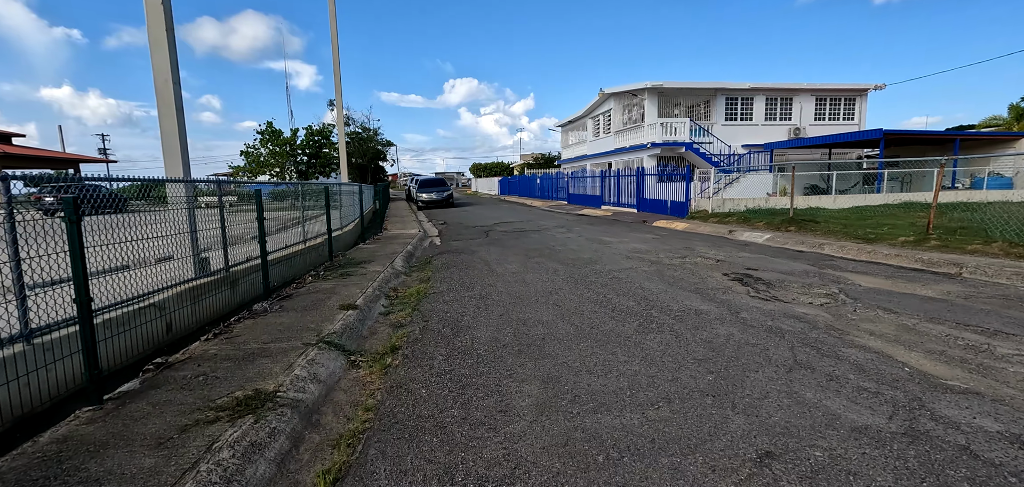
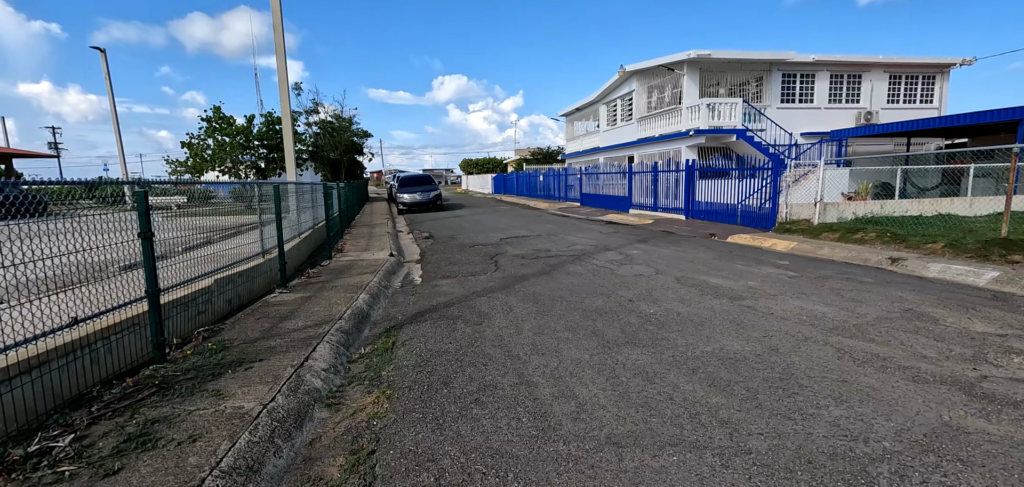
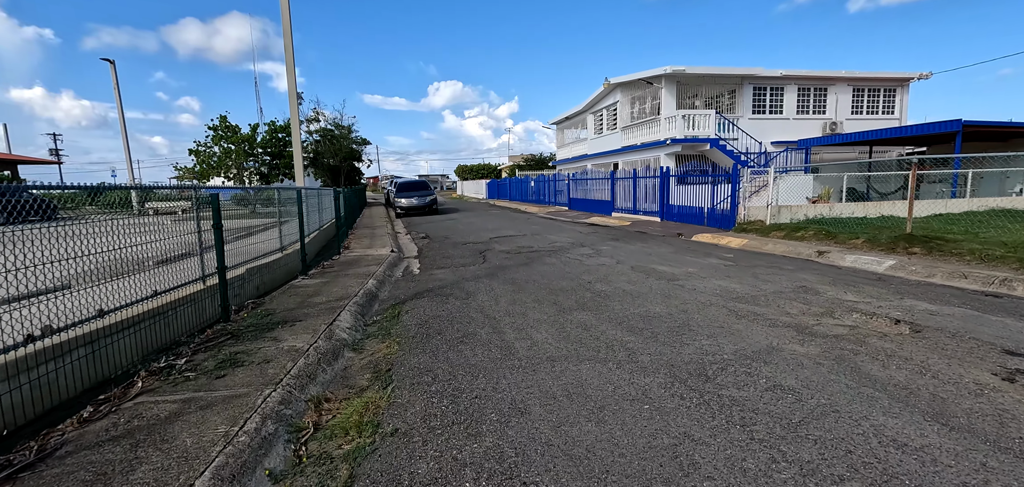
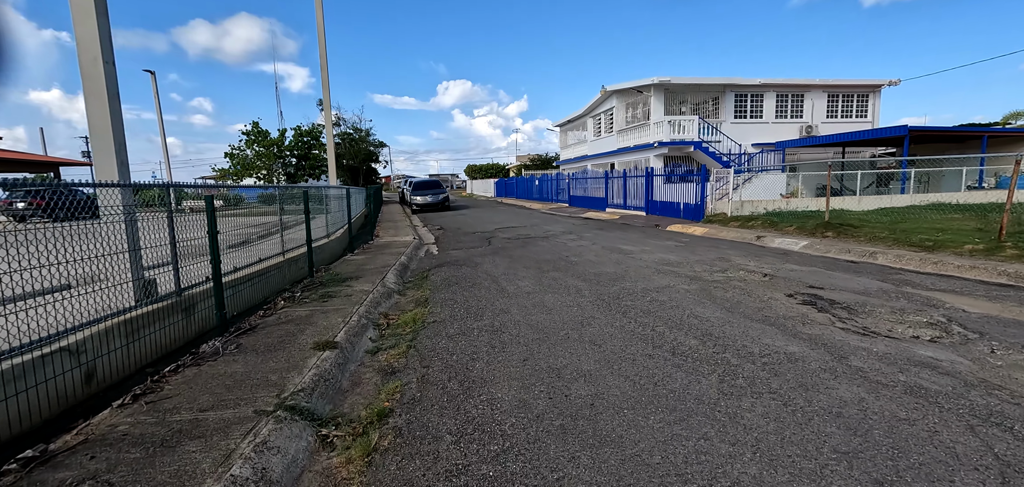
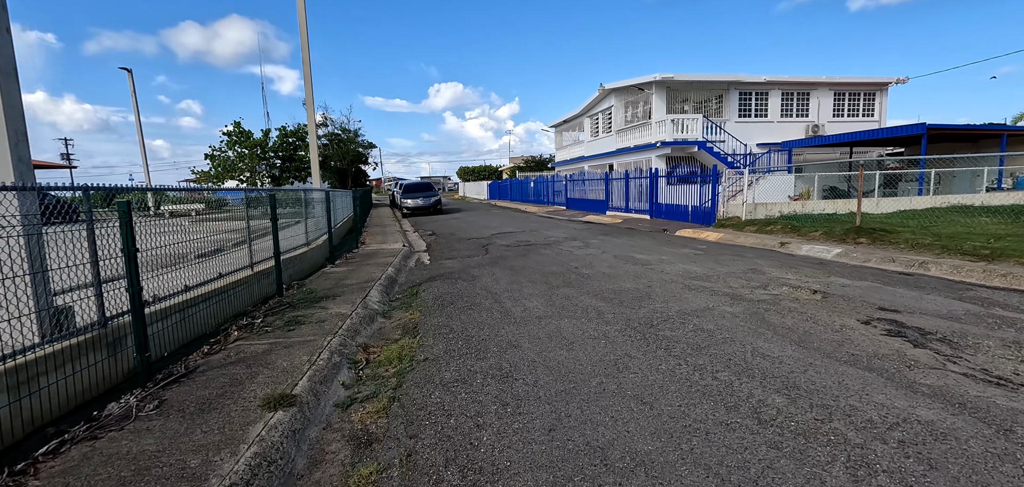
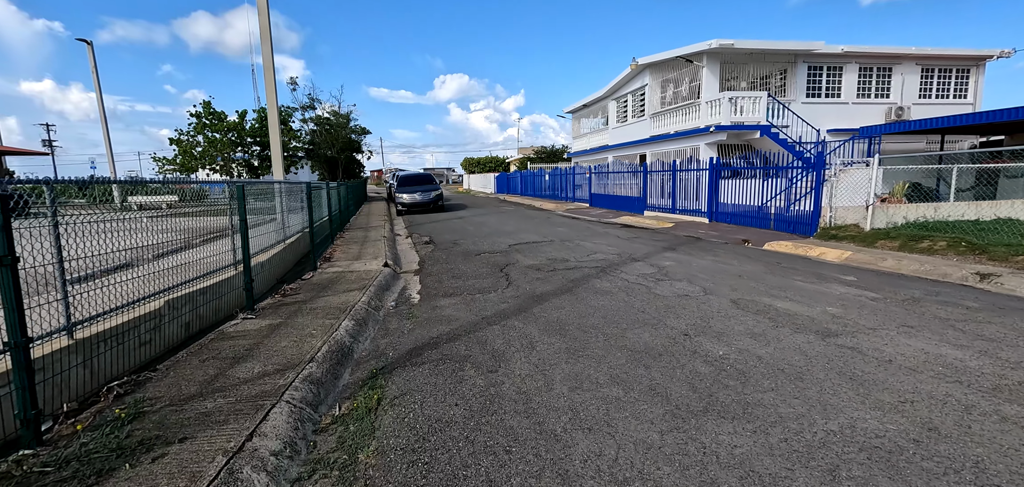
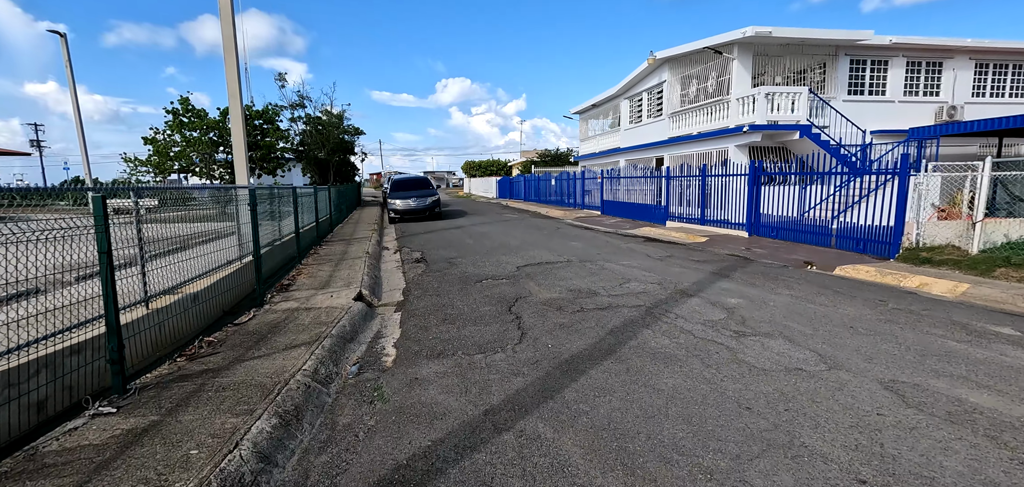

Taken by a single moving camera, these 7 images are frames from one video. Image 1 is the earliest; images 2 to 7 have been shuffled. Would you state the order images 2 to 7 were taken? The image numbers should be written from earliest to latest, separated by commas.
4, 5, 3, 2, 6, 7
